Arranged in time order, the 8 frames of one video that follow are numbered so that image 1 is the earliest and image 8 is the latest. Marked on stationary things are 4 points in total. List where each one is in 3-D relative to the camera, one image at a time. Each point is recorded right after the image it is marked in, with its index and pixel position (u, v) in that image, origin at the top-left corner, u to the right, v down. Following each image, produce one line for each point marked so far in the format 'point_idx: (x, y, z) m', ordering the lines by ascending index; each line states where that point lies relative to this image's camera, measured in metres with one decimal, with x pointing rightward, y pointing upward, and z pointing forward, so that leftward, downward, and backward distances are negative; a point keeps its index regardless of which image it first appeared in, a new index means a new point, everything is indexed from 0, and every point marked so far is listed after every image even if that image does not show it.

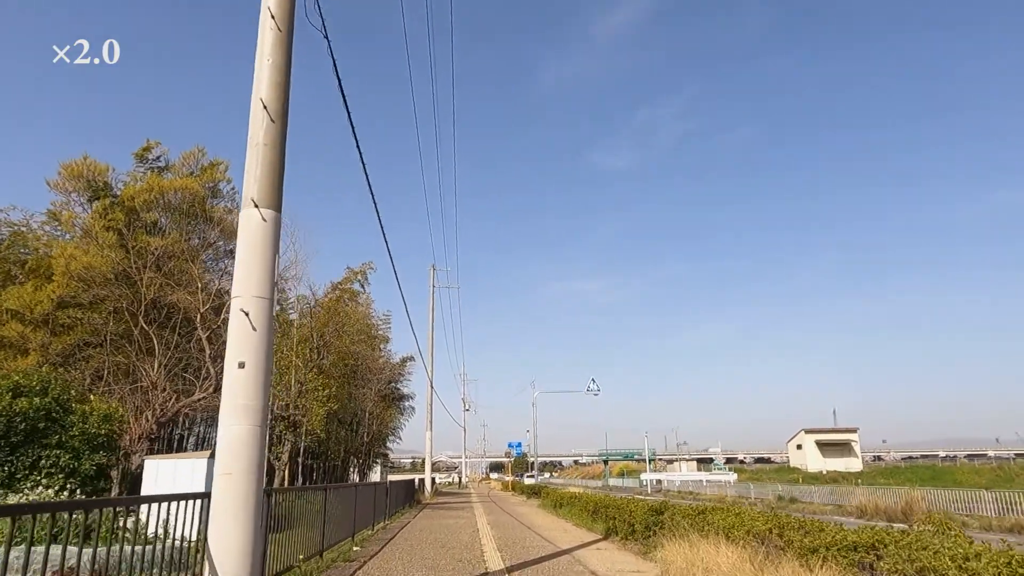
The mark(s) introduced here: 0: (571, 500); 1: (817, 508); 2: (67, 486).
0: (+1.4, -5.1, +15.8) m
1: (+8.9, -6.4, +19.0) m
2: (-7.7, -3.4, +11.3) m
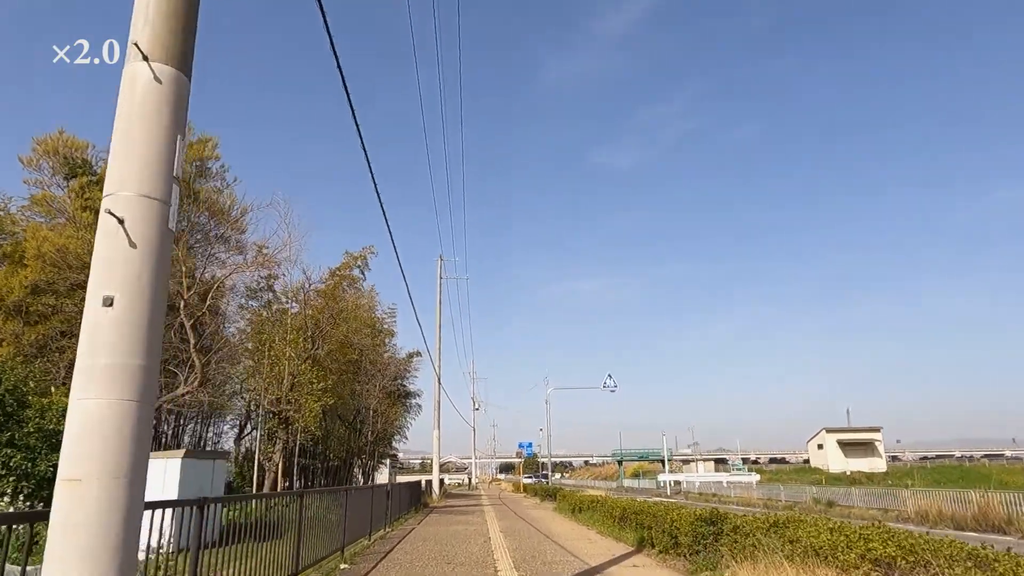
0: (+1.8, -4.7, +14.2) m
1: (+9.3, -5.9, +17.3) m
2: (-7.5, -3.0, +9.9) m
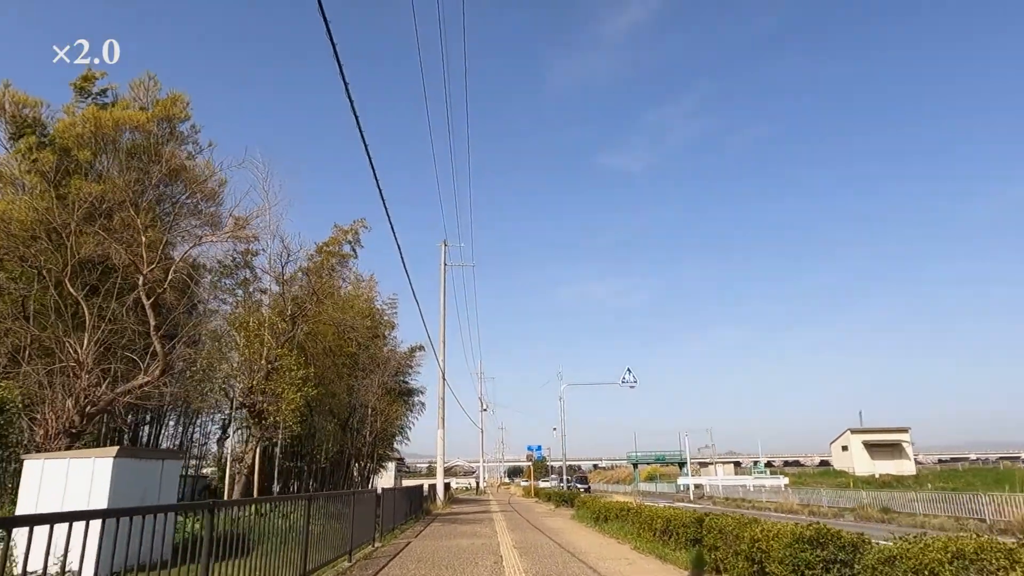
0: (+2.0, -4.1, +12.0) m
1: (+9.6, -5.4, +15.0) m
2: (-7.2, -2.5, +7.8) m
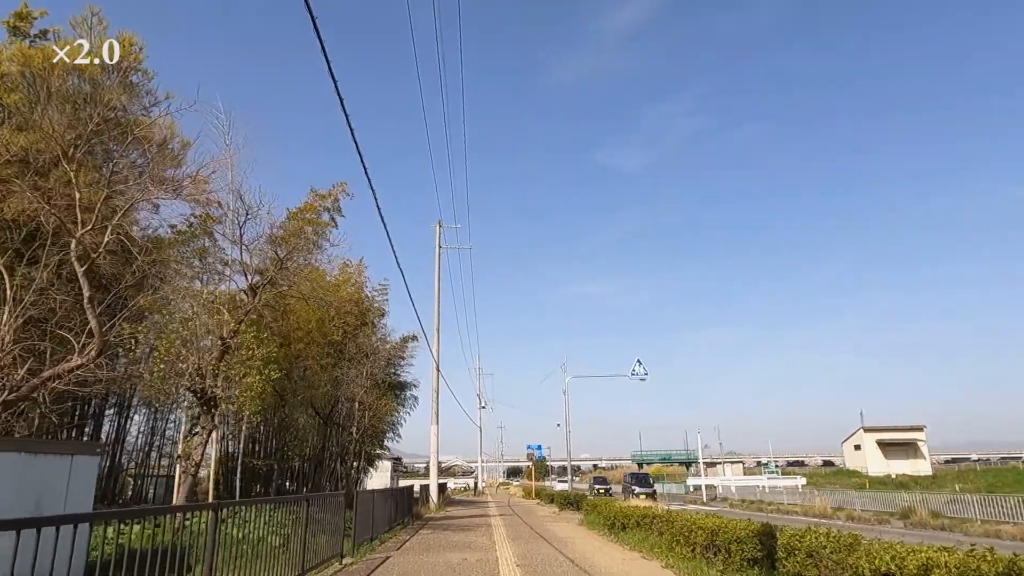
0: (+2.1, -3.6, +10.0) m
1: (+9.6, -4.8, +13.1) m
2: (-7.2, -1.9, +5.8) m
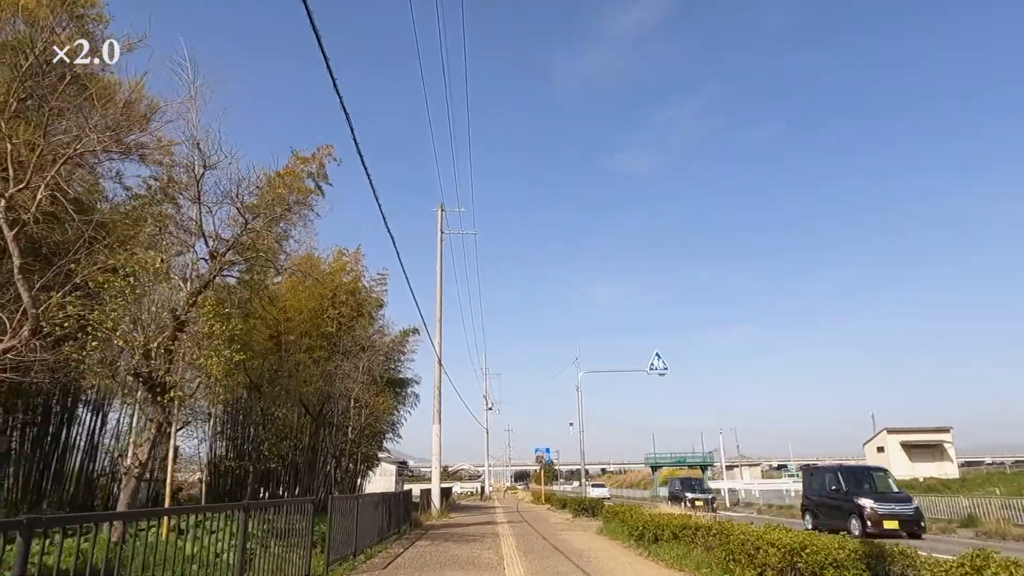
0: (+2.2, -3.1, +8.3) m
1: (+9.8, -4.3, +11.2) m
2: (-7.1, -1.5, +4.1) m
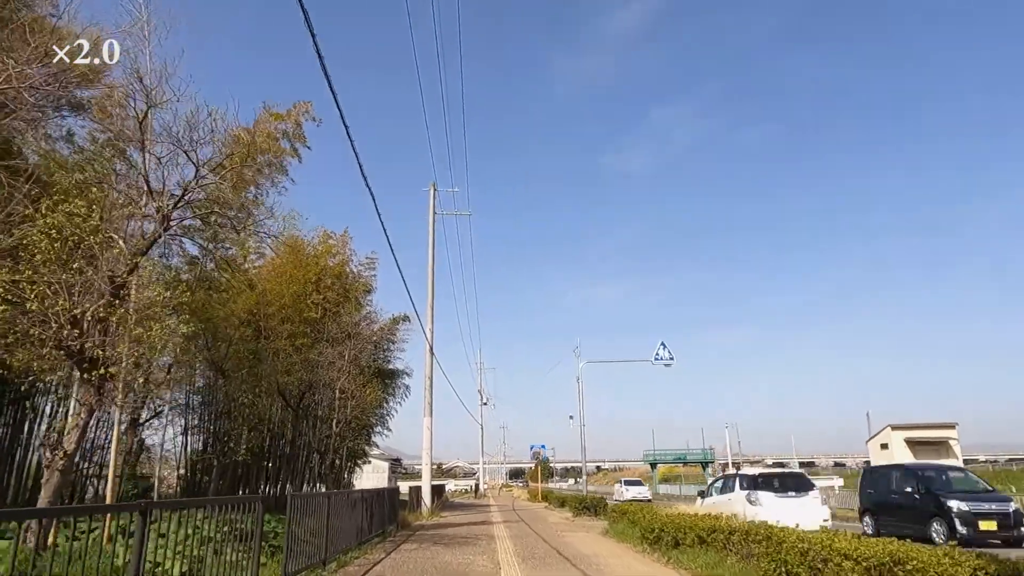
0: (+2.2, -2.7, +7.0) m
1: (+9.8, -3.9, +10.0) m
2: (-7.1, -1.0, +2.8) m
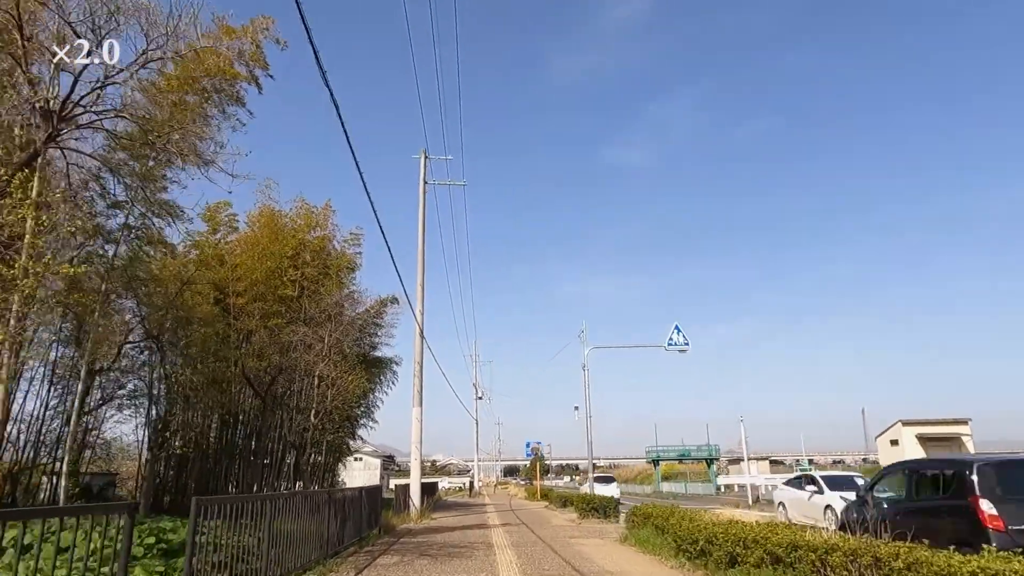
0: (+2.3, -2.1, +5.1) m
1: (+9.8, -3.3, +8.2) m
2: (-7.0, -0.4, +0.8) m
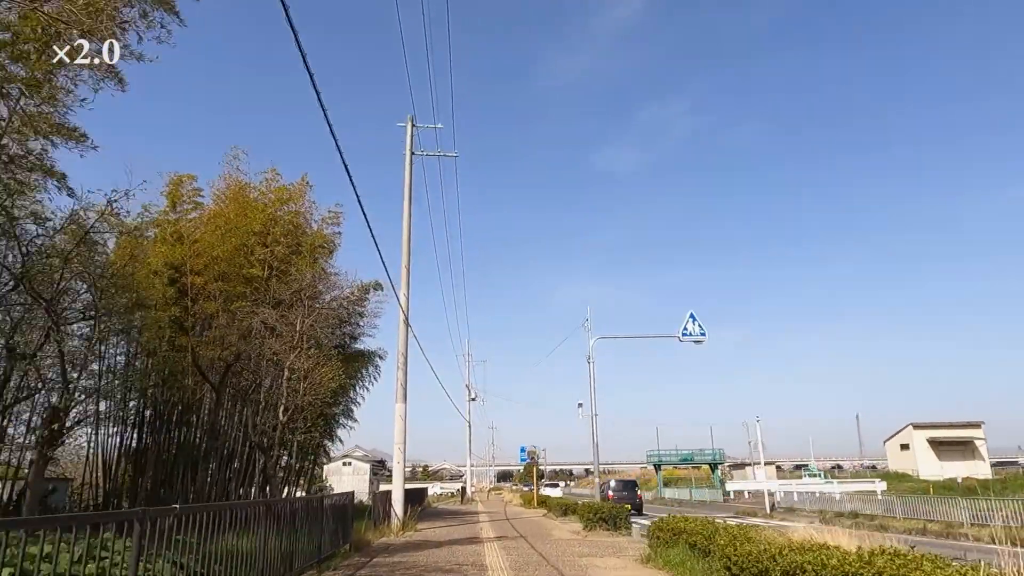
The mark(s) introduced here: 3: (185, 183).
0: (+2.3, -1.6, +3.2) m
1: (+9.8, -2.9, +6.3) m
2: (-6.9, +0.1, -1.2) m
3: (-7.6, +2.5, +15.0) m
